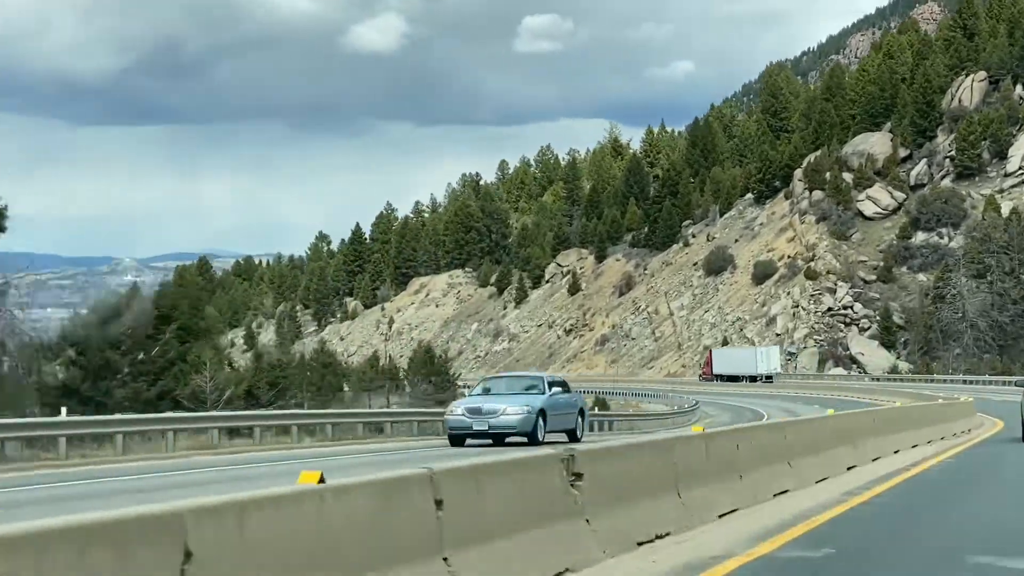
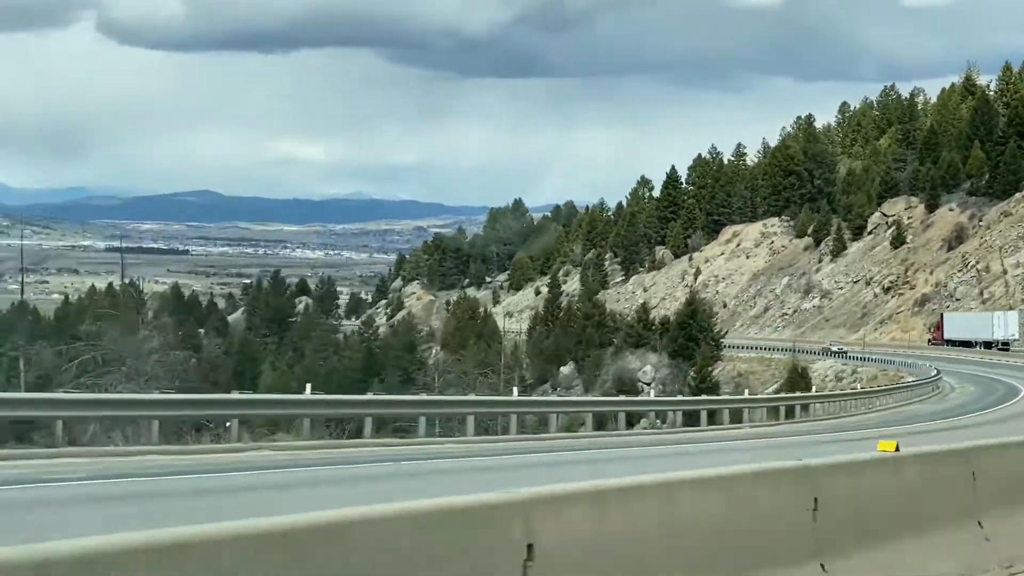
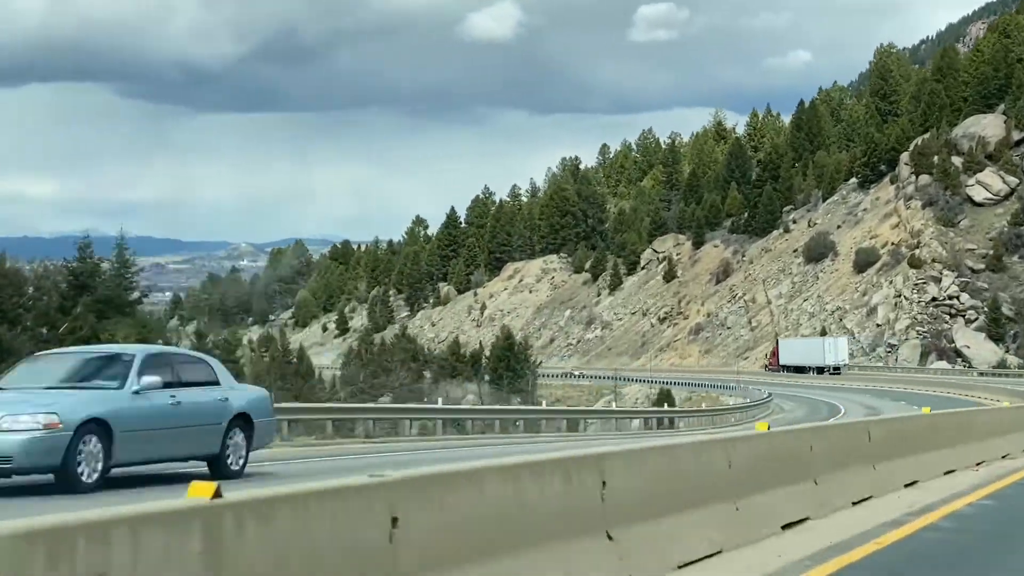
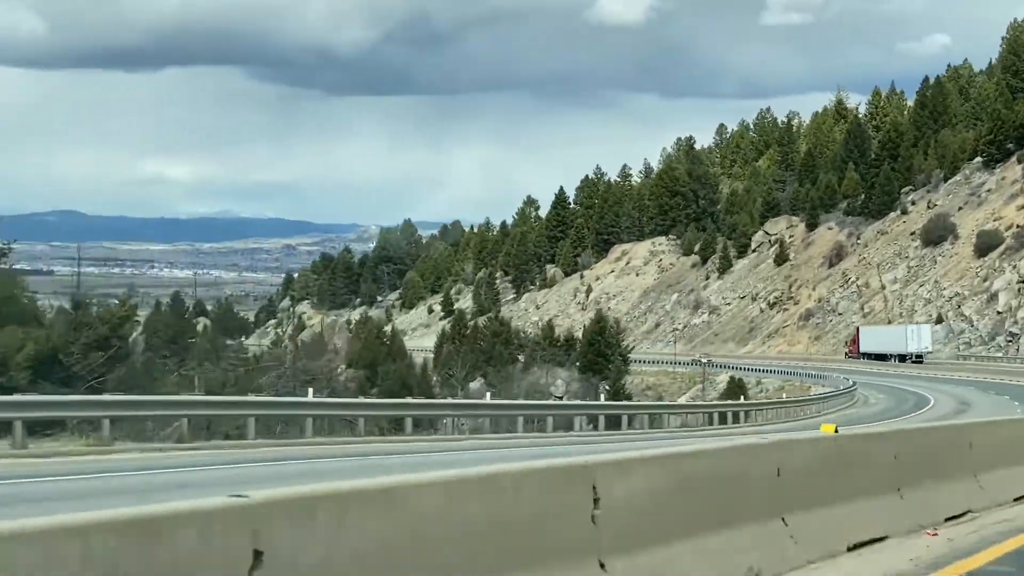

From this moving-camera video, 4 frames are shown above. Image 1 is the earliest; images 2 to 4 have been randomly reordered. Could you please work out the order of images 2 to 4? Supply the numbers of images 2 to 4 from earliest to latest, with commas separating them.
3, 4, 2
